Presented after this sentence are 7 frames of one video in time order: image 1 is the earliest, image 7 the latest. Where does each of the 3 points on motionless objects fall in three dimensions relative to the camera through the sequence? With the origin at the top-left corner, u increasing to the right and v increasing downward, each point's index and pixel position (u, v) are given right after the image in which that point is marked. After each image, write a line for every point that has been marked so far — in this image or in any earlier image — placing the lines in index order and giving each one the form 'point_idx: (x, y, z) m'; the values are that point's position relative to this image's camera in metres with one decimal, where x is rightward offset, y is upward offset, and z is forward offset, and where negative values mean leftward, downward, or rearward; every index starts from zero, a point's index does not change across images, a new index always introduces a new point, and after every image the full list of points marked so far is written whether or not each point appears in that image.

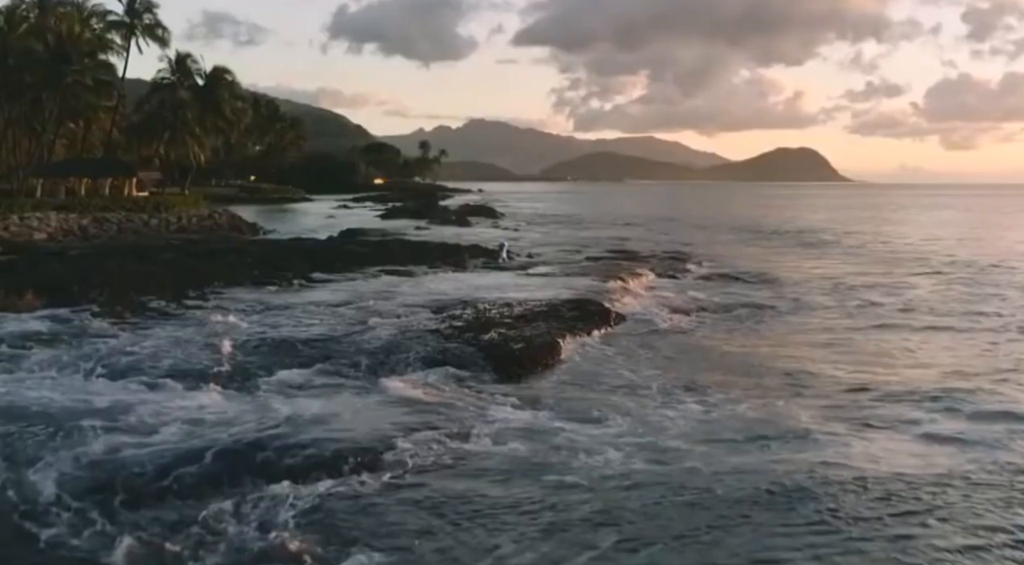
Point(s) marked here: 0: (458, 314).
0: (-1.0, -0.6, +17.6) m
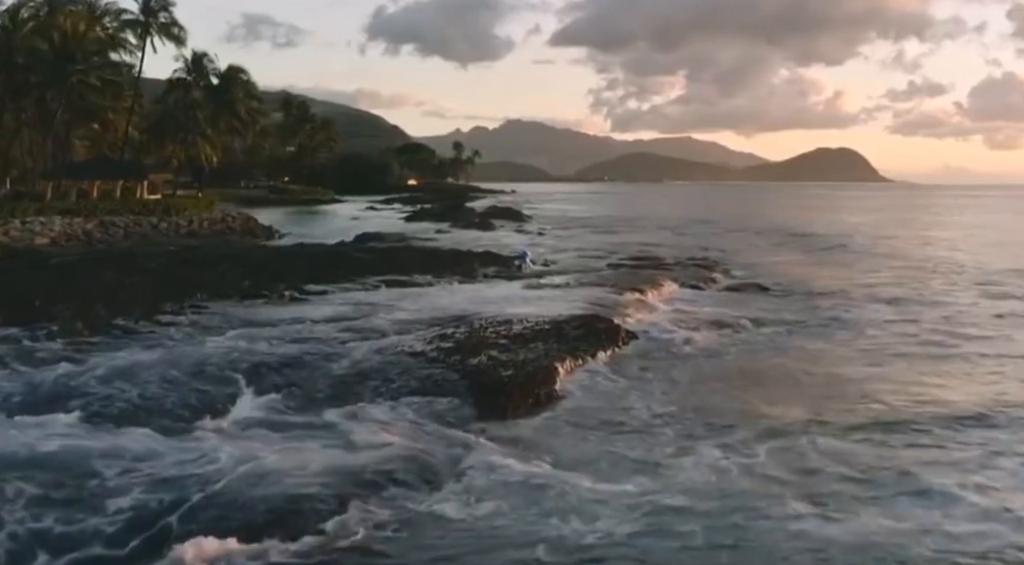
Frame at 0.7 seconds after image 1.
0: (-1.0, -0.8, +16.0) m
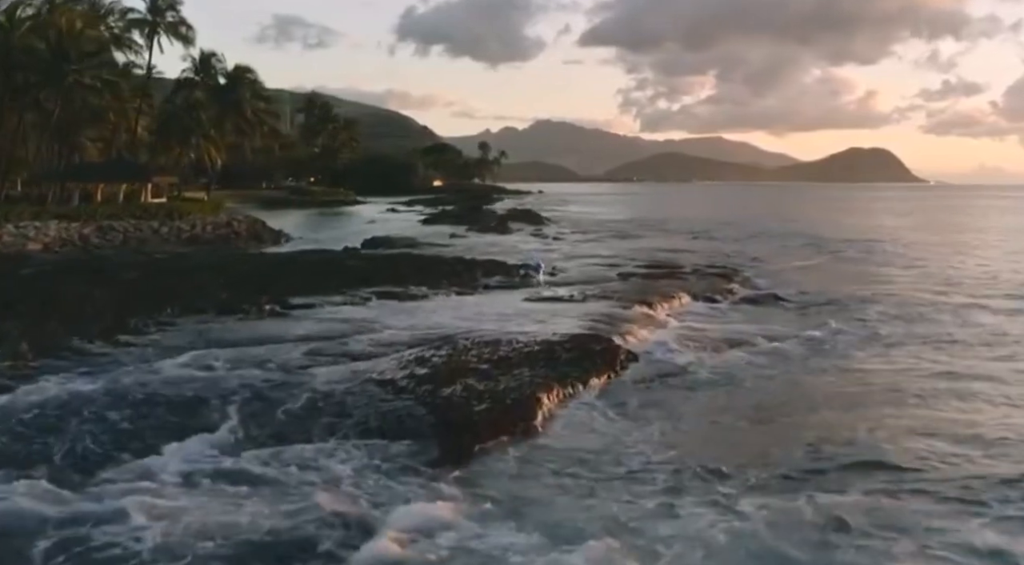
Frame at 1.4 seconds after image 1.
0: (-1.3, -1.1, +14.6) m
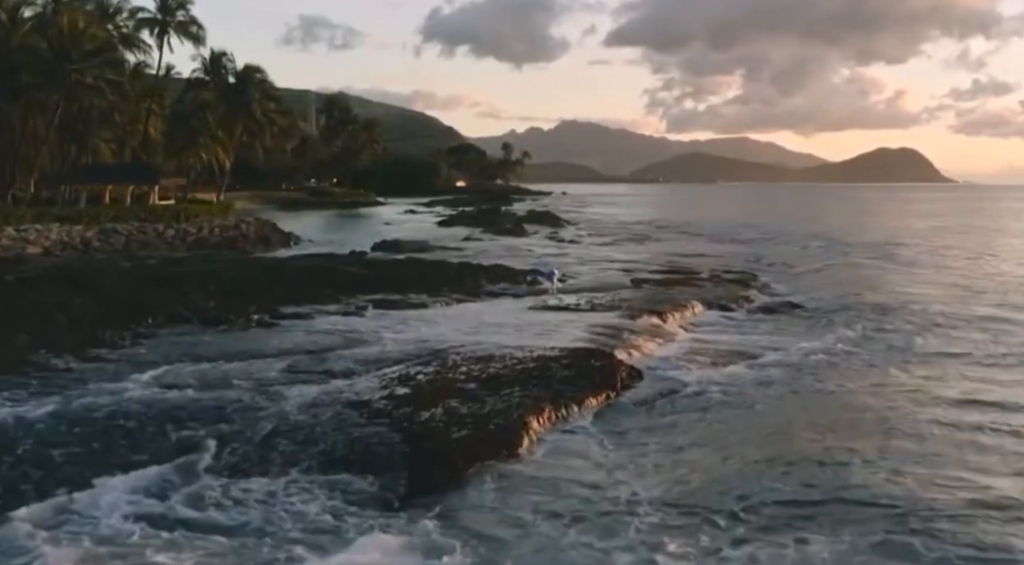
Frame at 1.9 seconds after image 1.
0: (-1.4, -1.3, +13.6) m
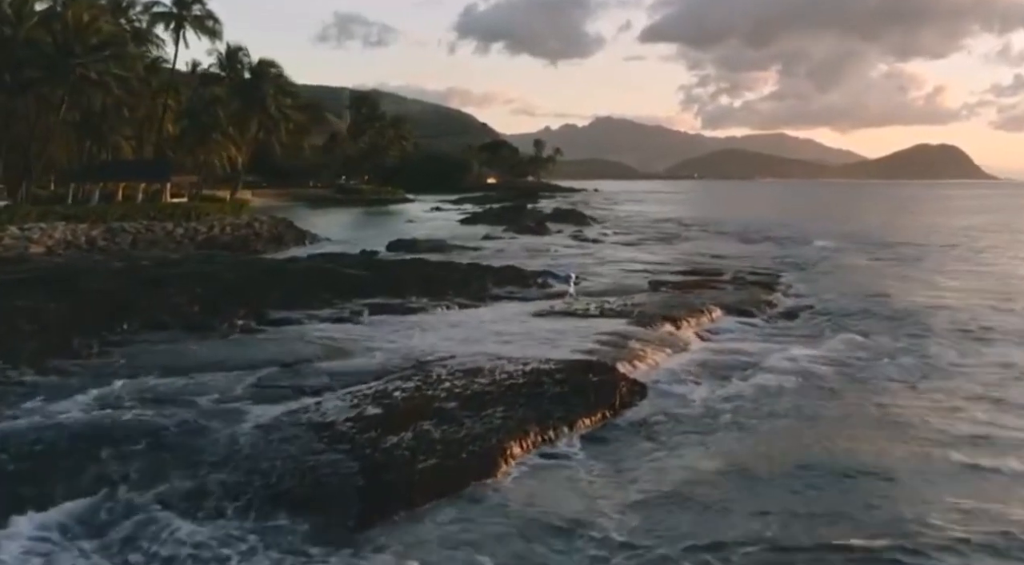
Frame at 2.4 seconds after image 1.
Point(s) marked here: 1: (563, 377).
0: (-1.6, -1.4, +12.5) m
1: (+0.7, -1.3, +13.3) m
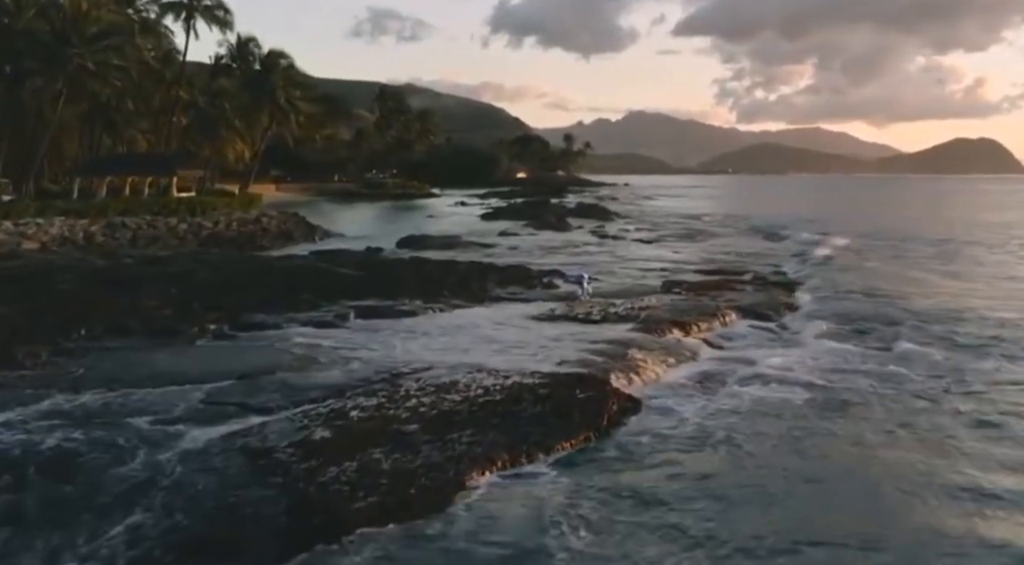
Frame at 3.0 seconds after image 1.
0: (-1.9, -1.5, +11.2) m
1: (+0.4, -1.4, +12.0) m
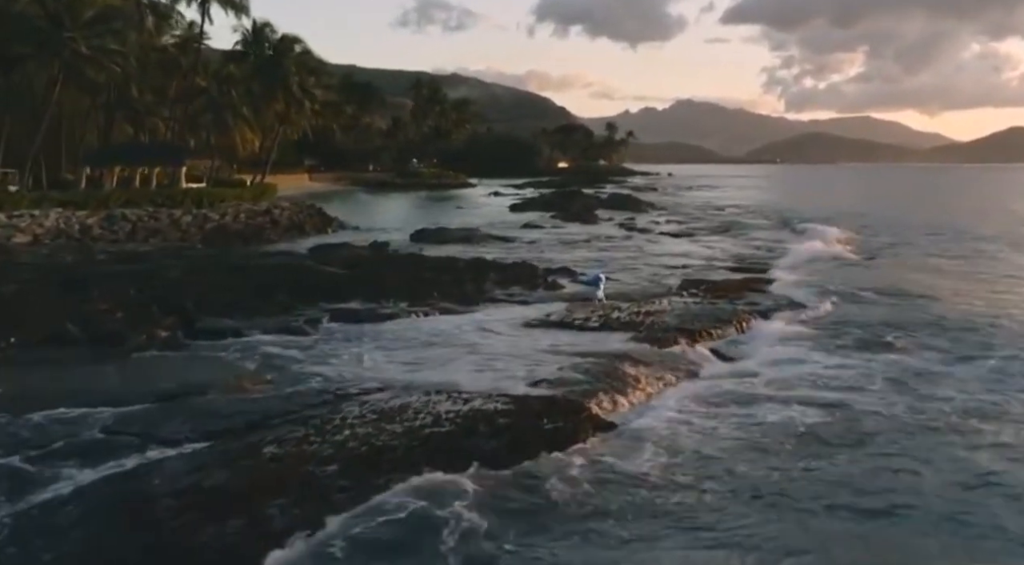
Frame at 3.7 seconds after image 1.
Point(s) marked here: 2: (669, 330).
0: (-2.4, -1.6, +9.6) m
1: (-0.1, -1.5, +10.2) m
2: (+2.7, -0.9, +16.3) m
